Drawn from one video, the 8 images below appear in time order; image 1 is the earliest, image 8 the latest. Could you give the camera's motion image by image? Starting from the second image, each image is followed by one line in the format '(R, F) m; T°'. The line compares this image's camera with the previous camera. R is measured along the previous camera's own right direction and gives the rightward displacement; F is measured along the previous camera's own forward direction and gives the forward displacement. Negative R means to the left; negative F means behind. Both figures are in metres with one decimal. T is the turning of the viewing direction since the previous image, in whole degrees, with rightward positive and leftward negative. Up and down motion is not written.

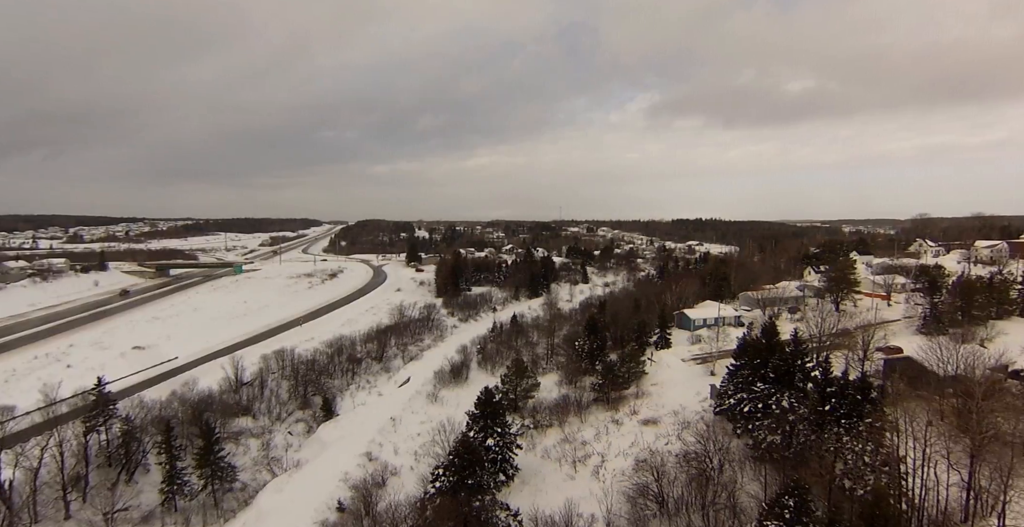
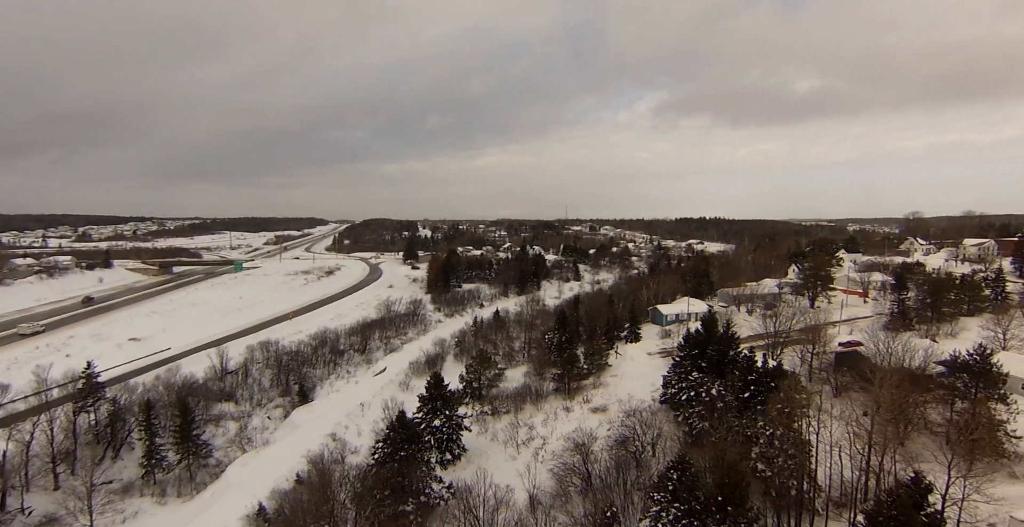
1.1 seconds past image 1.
(+2.3, -1.7) m; -1°
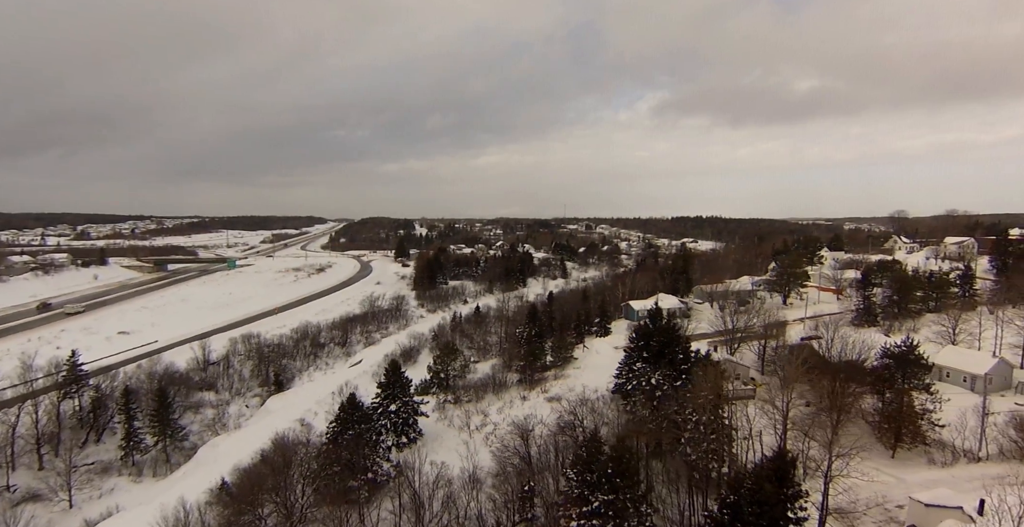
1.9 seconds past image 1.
(+2.0, -1.5) m; 0°
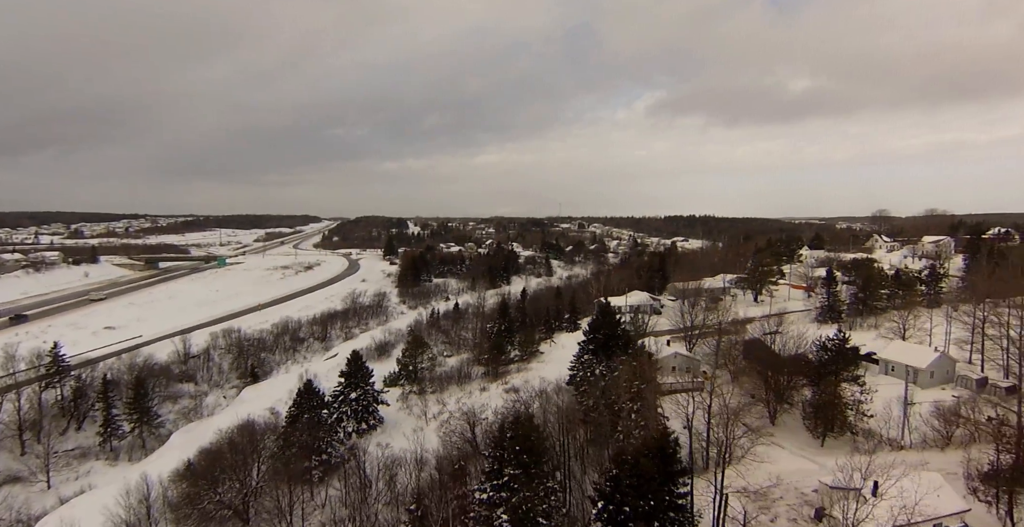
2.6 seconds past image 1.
(+1.9, -1.5) m; 0°
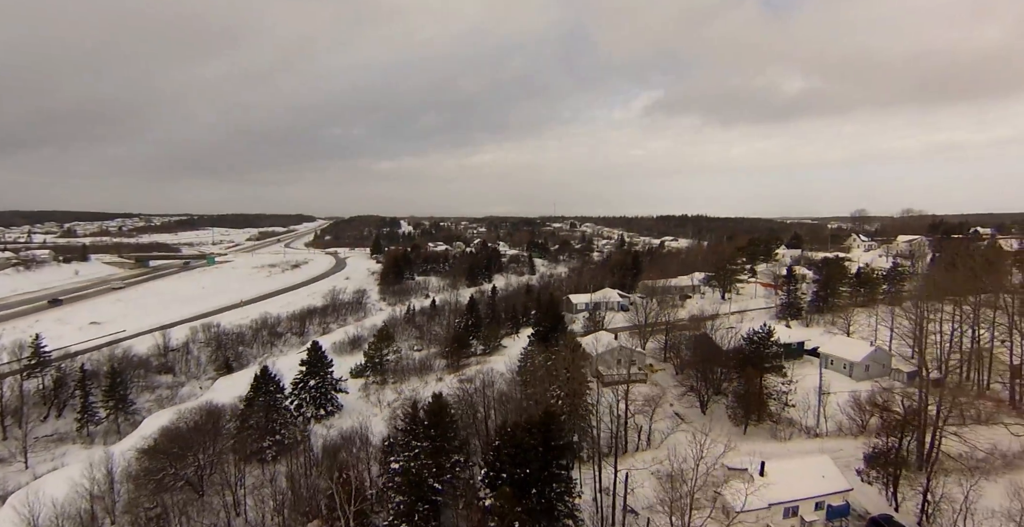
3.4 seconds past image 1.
(+2.3, -1.8) m; 0°
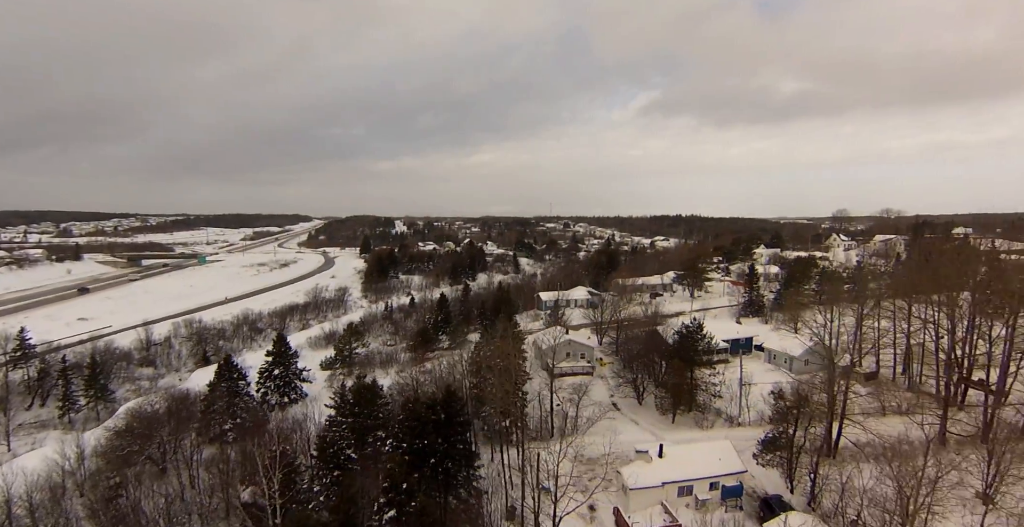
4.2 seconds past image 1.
(+2.4, -1.8) m; 0°
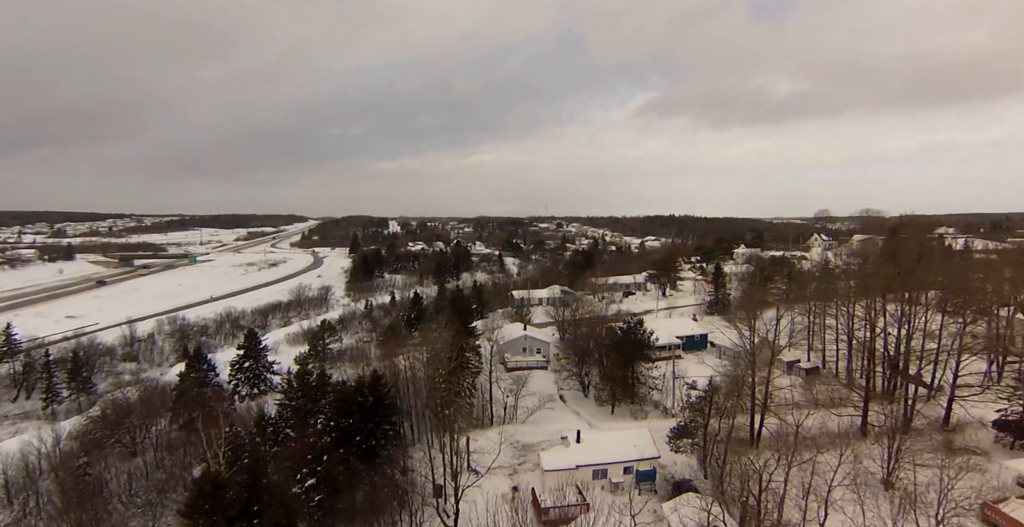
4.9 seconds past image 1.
(+2.2, -1.7) m; 0°
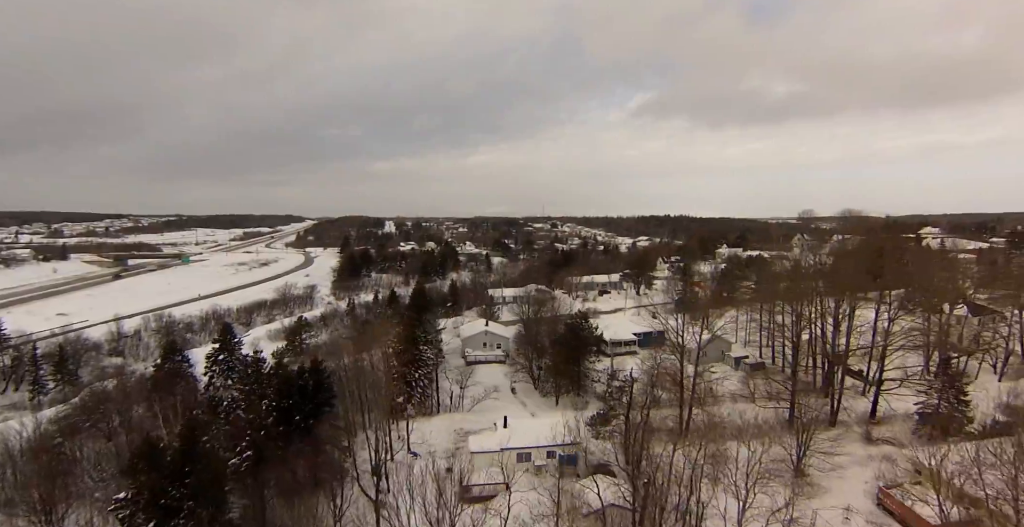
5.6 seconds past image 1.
(+2.3, -1.8) m; 0°
